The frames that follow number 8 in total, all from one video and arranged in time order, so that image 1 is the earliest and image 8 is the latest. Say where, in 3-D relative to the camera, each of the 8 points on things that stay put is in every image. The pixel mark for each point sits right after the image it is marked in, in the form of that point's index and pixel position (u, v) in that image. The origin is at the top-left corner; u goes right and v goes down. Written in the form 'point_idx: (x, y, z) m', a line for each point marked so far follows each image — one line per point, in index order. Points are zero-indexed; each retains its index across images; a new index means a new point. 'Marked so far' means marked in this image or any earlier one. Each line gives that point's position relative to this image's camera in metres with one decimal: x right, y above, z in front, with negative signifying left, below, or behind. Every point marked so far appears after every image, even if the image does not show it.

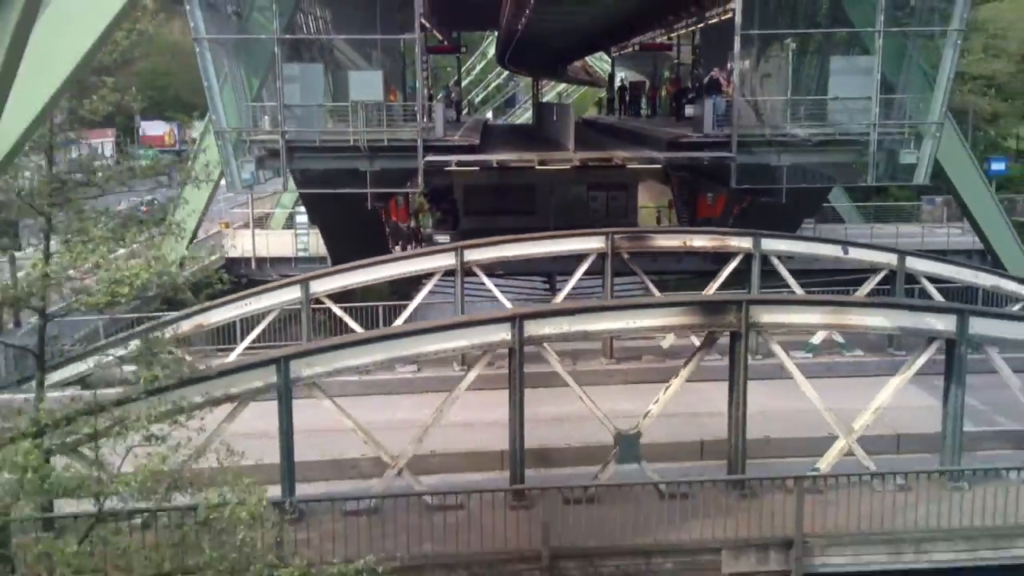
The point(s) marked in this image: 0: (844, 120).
0: (+4.9, +2.6, +15.6) m
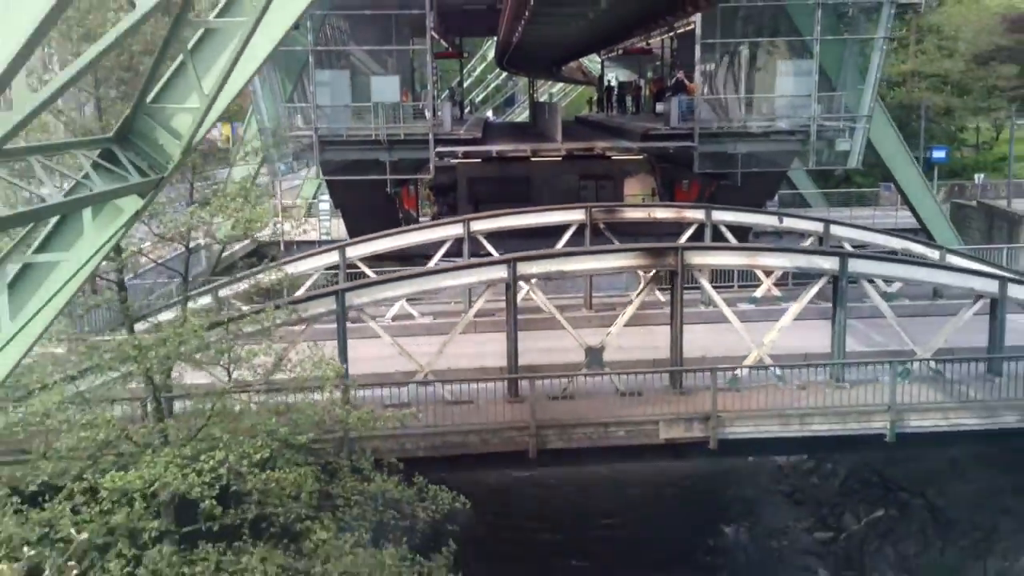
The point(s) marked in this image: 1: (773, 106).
0: (+4.8, +3.1, +18.2) m
1: (+4.5, +3.3, +18.3) m
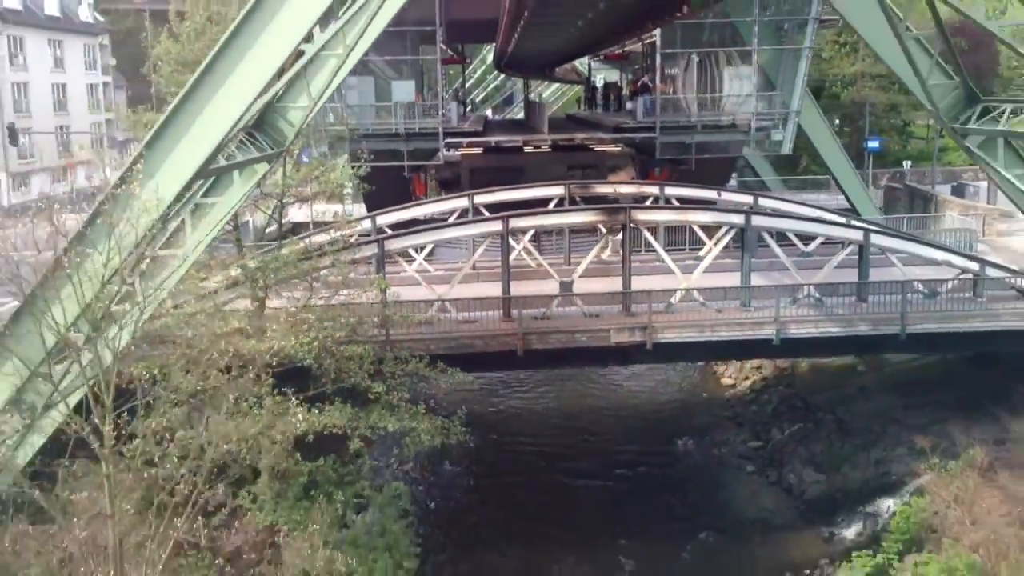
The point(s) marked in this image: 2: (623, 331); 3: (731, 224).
0: (+4.7, +3.8, +21.8) m
1: (+4.4, +4.0, +21.9) m
2: (+1.4, -0.5, +13.0) m
3: (+3.1, +0.9, +14.3) m
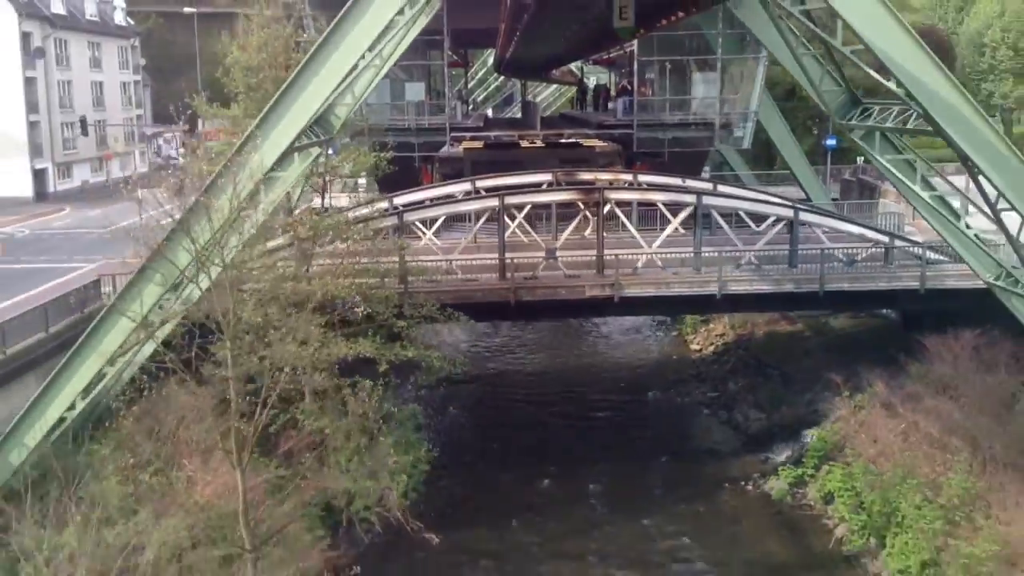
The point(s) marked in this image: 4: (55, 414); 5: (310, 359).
0: (+4.7, +4.4, +24.9) m
1: (+4.4, +4.5, +25.1) m
2: (+1.3, 0.0, +16.1) m
3: (+3.0, +1.5, +17.5) m
4: (-4.8, -1.3, +10.7) m
5: (-2.5, -0.9, +13.1) m
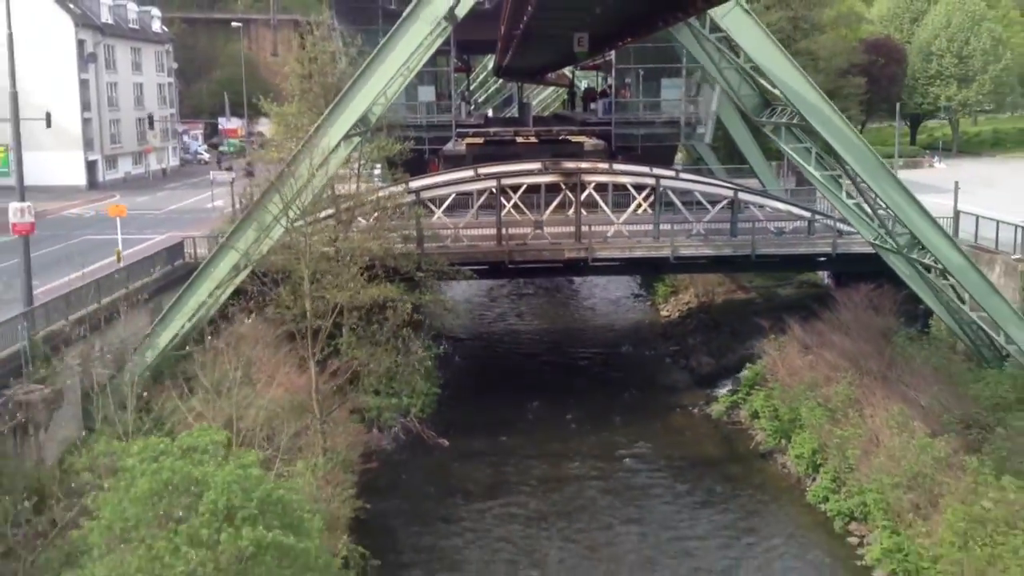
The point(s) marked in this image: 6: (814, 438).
0: (+4.6, +5.1, +29.1) m
1: (+4.3, +5.2, +29.2) m
2: (+1.2, +0.8, +20.3) m
3: (+2.9, +2.2, +21.6) m
4: (-4.9, -0.5, +14.9) m
5: (-2.6, -0.1, +17.2) m
6: (+4.9, -2.4, +16.6) m
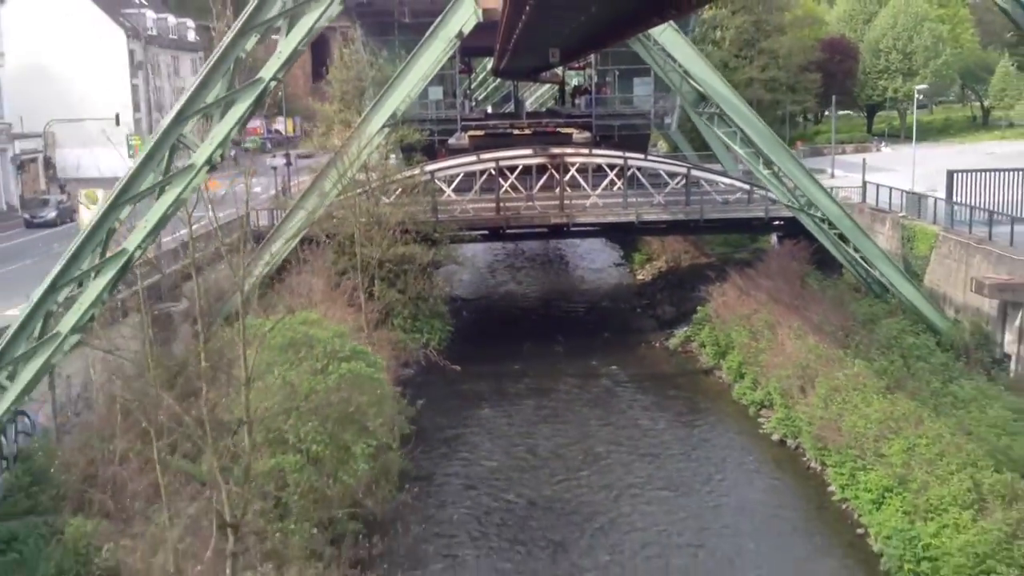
0: (+4.4, +6.2, +34.2) m
1: (+4.1, +6.3, +34.3) m
2: (+1.1, +1.8, +25.4) m
3: (+2.8, +3.3, +26.7) m
4: (-5.0, +0.4, +20.0) m
5: (-2.6, +0.8, +22.3) m
6: (+4.9, -1.4, +21.7) m
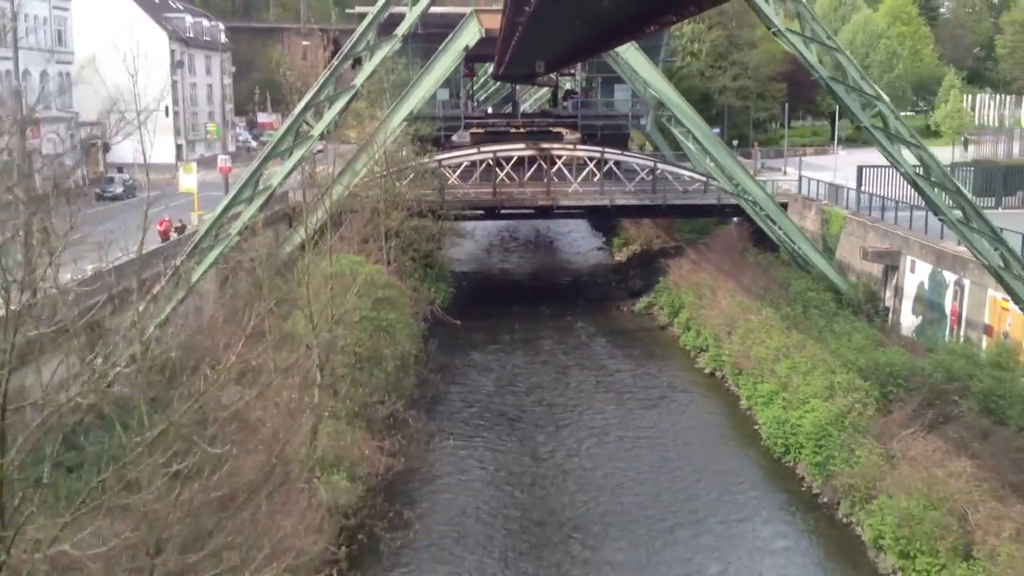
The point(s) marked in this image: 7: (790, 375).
0: (+4.3, +6.9, +39.3) m
1: (+4.0, +7.1, +39.4) m
2: (+0.9, +2.6, +30.5) m
3: (+2.6, +4.1, +31.8) m
4: (-5.2, +1.4, +25.1) m
5: (-2.8, +1.8, +27.4) m
6: (+4.6, -0.6, +26.8) m
7: (+5.2, -1.6, +19.2) m
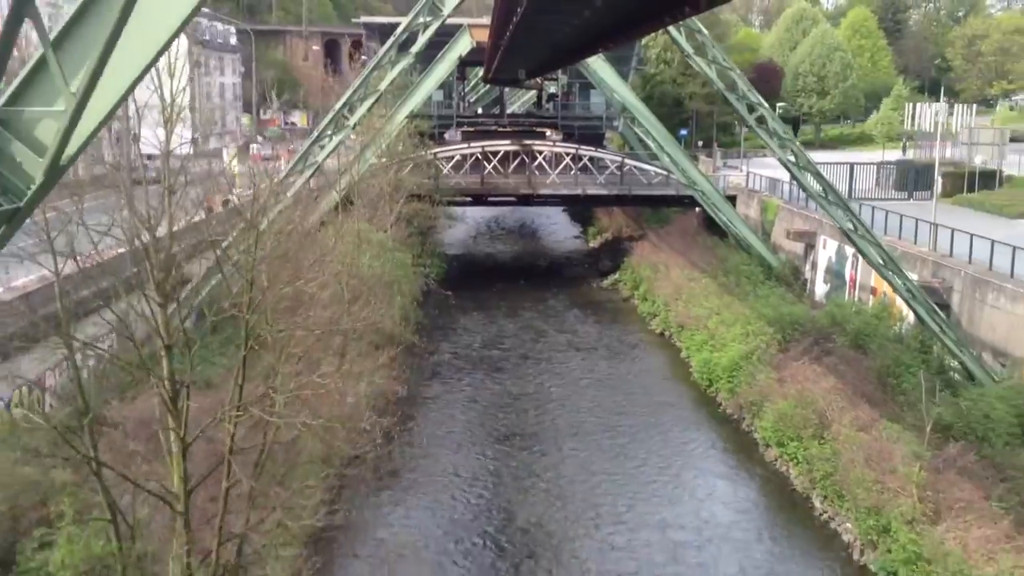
0: (+3.8, +7.7, +43.9) m
1: (+3.5, +7.8, +44.1) m
2: (+0.4, +3.4, +35.1) m
3: (+2.1, +4.8, +36.4) m
4: (-5.6, +2.2, +29.6) m
5: (-3.3, +2.6, +31.9) m
6: (+4.1, +0.1, +31.5) m
7: (+4.8, -0.9, +23.9) m
